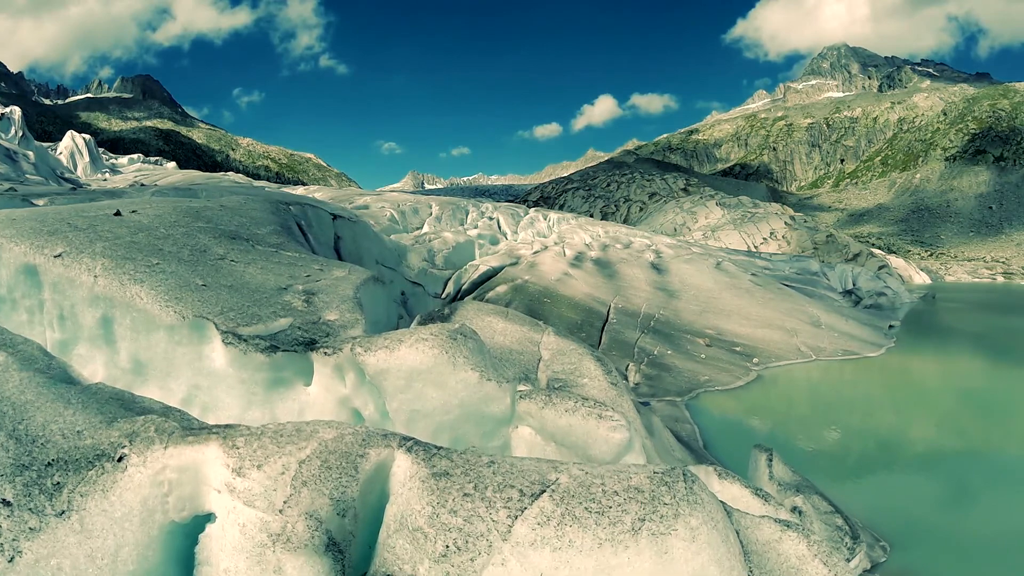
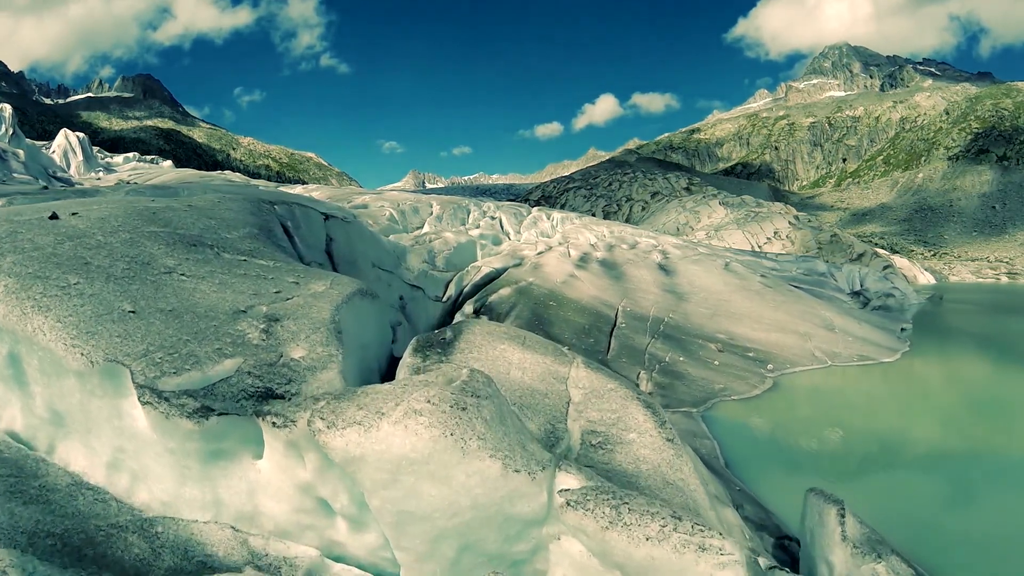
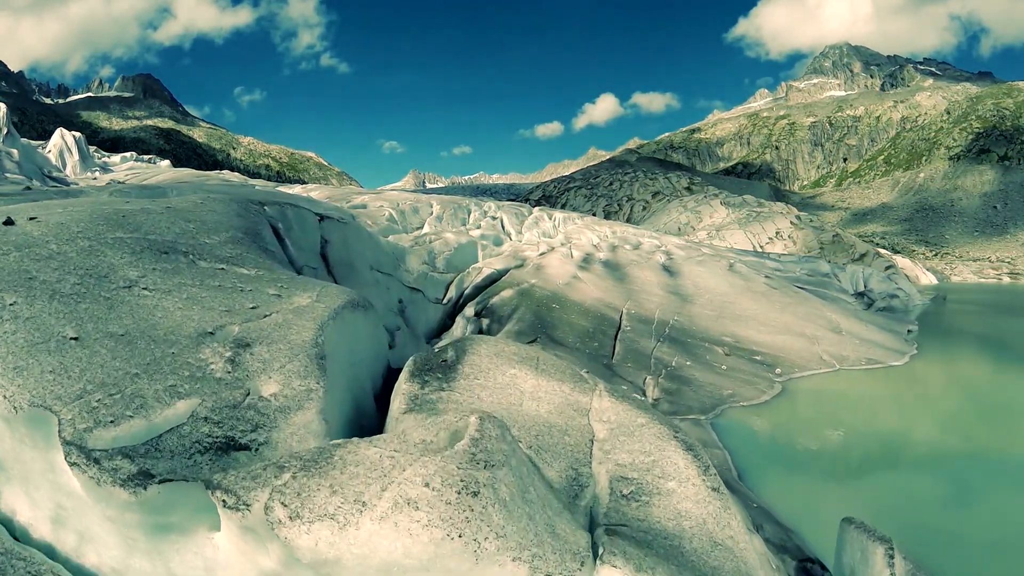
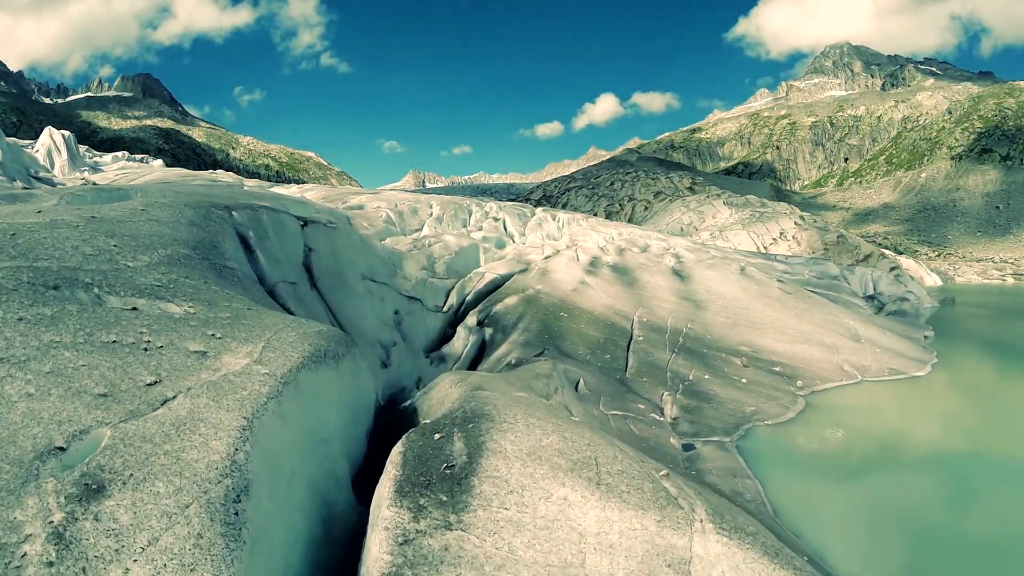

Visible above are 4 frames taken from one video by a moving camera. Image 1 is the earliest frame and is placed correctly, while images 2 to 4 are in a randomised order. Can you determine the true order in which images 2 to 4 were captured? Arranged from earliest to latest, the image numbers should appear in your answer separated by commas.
2, 3, 4
